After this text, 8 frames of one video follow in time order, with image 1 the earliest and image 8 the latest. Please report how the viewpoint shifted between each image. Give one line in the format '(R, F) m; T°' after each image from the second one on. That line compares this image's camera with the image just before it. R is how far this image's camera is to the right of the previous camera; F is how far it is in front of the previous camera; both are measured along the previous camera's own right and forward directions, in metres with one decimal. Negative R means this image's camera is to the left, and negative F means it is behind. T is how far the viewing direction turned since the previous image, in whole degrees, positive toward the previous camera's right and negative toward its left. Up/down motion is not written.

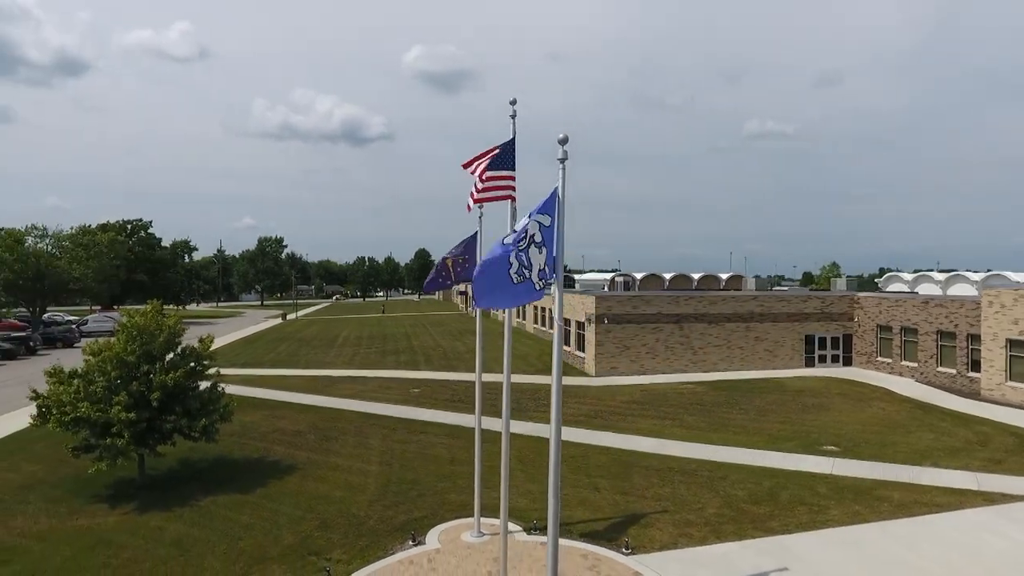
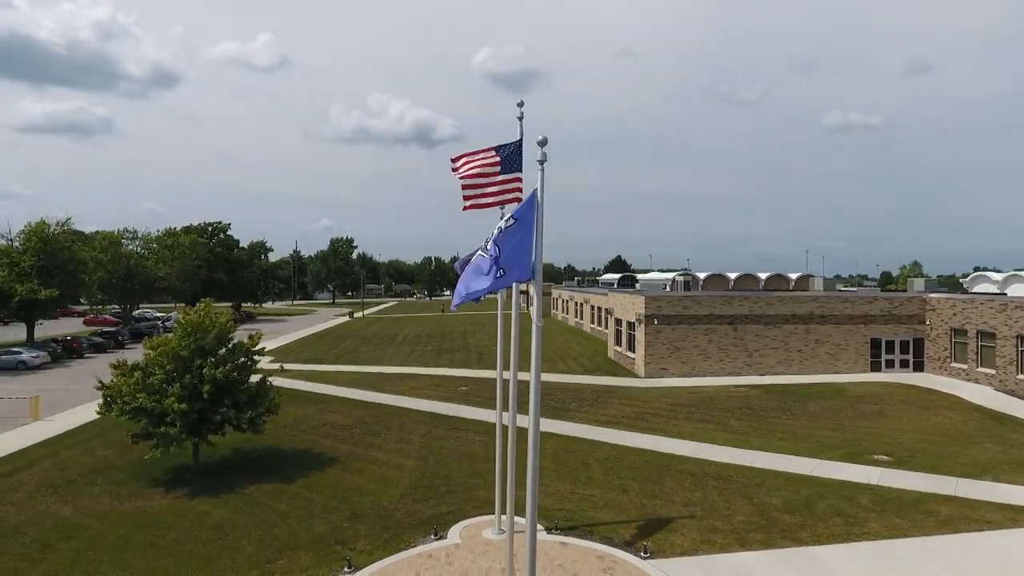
(+0.9, 0.0) m; -6°
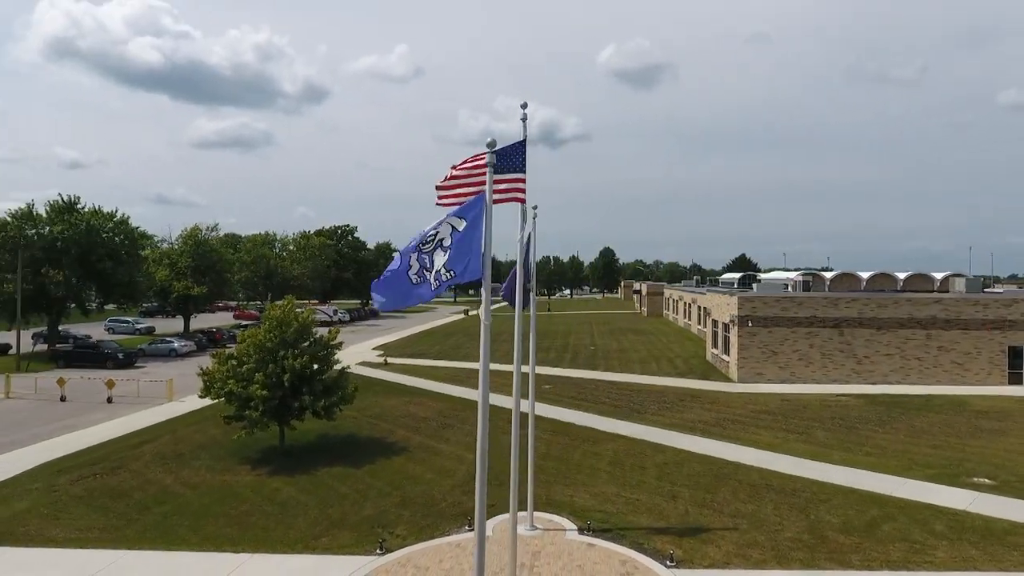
(+1.8, 0.0) m; -12°
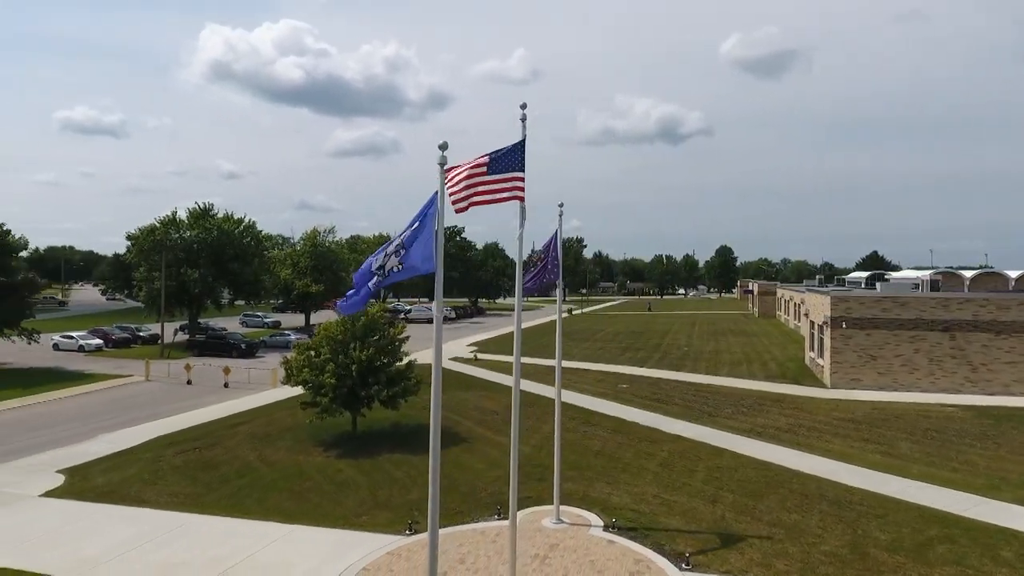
(+1.8, -0.1) m; -11°
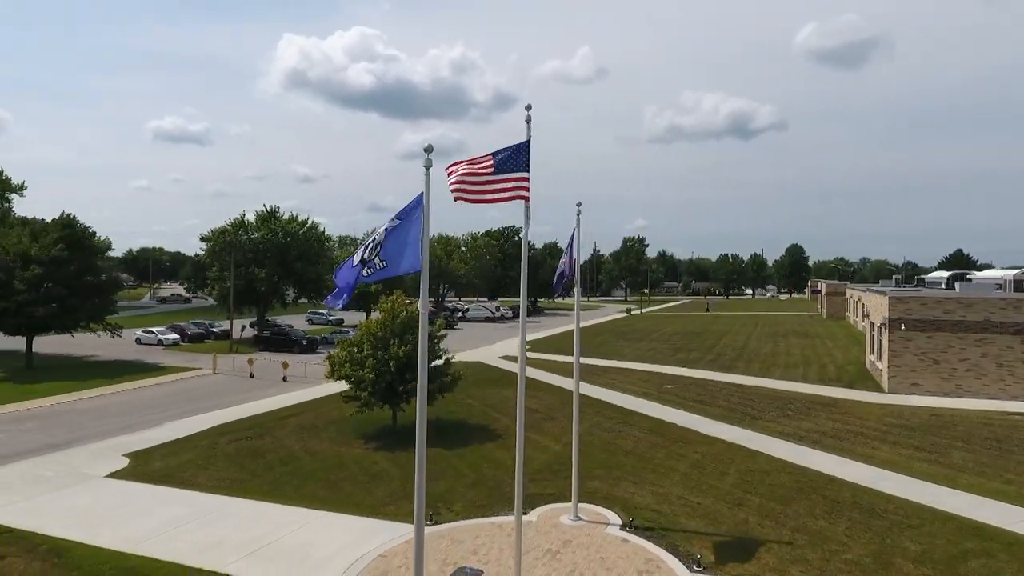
(+0.9, -0.1) m; -6°
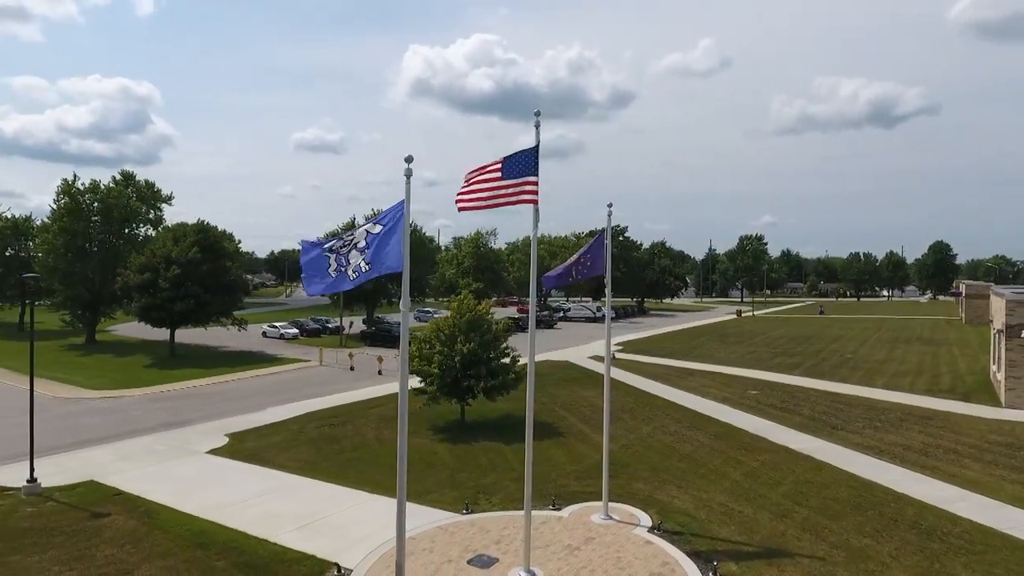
(+1.8, -0.2) m; -11°
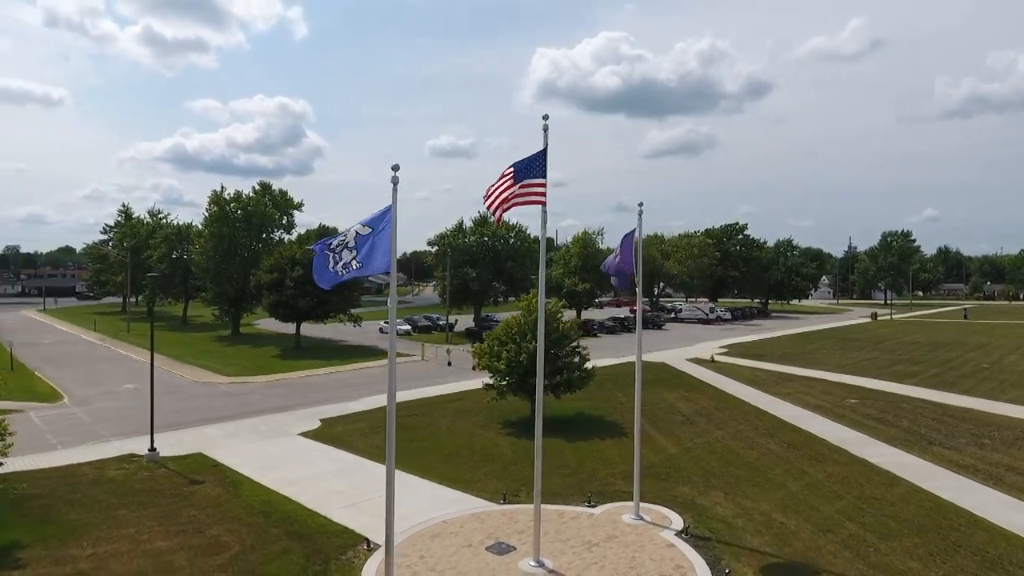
(+2.0, -0.2) m; -12°
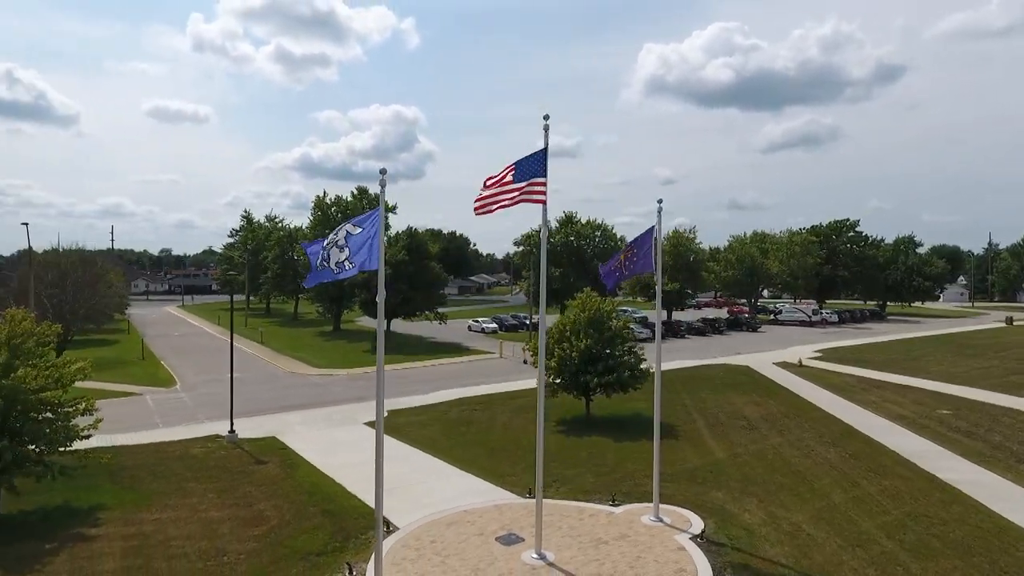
(+1.8, -0.1) m; -10°
